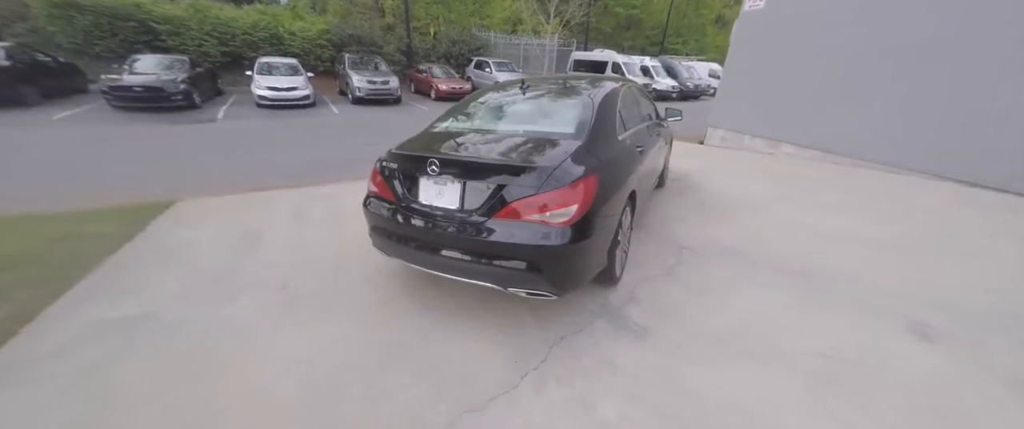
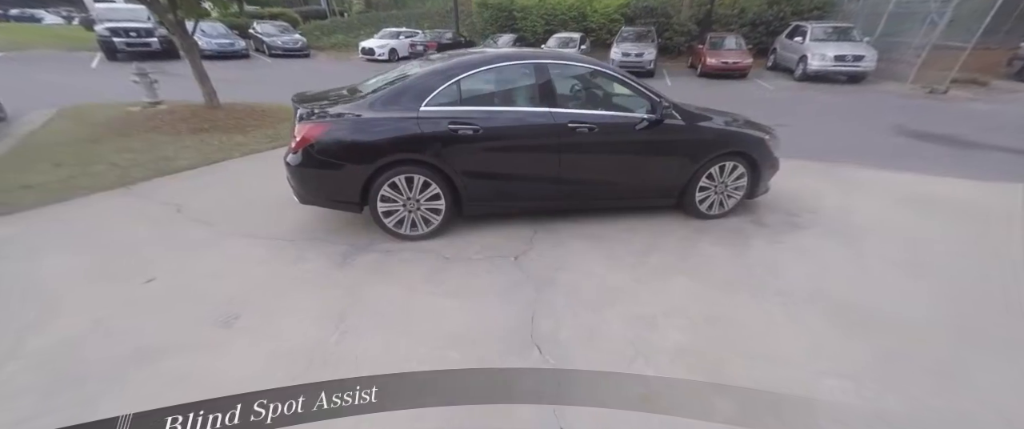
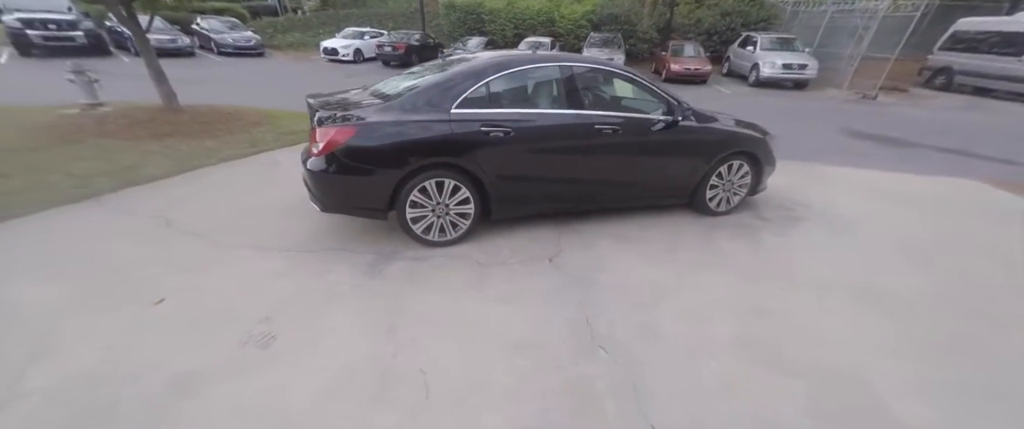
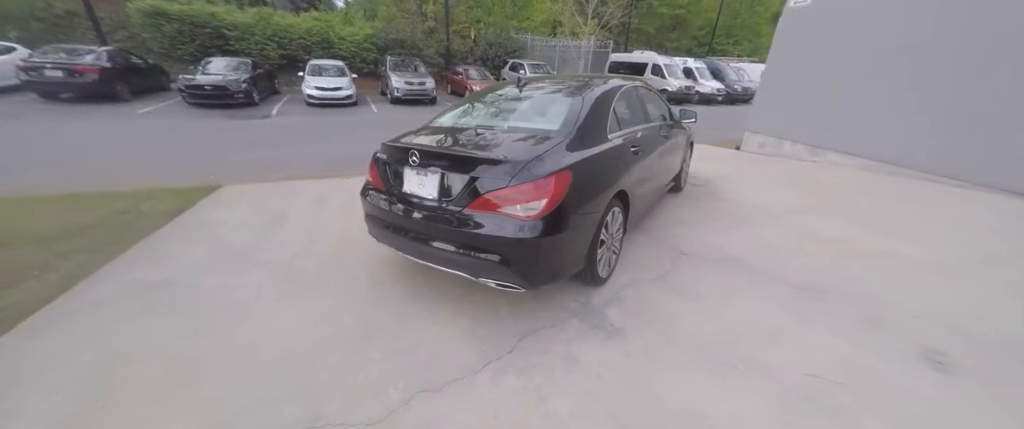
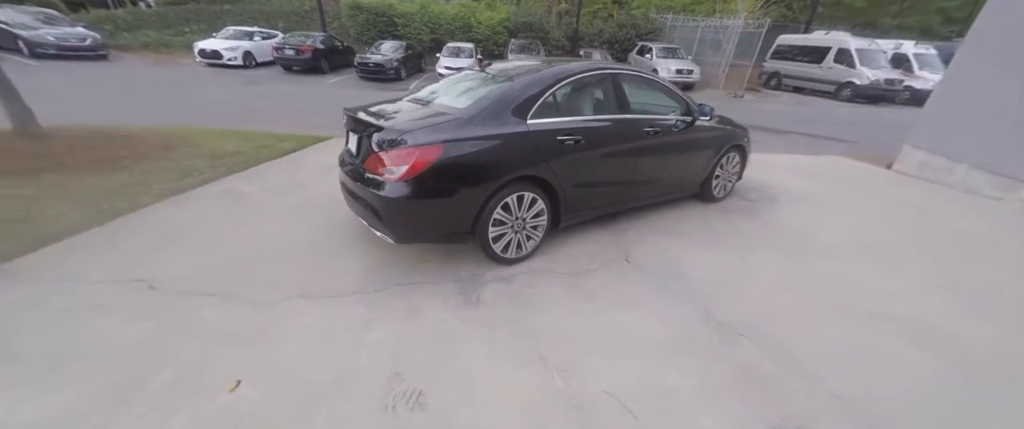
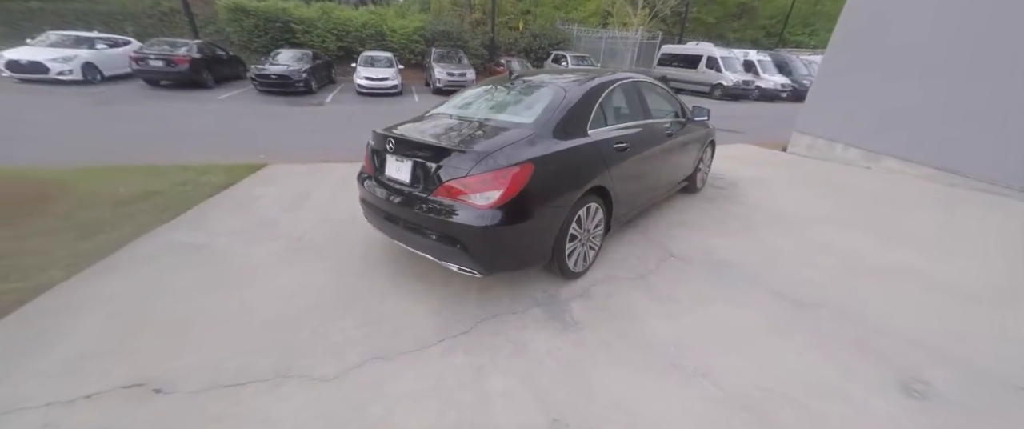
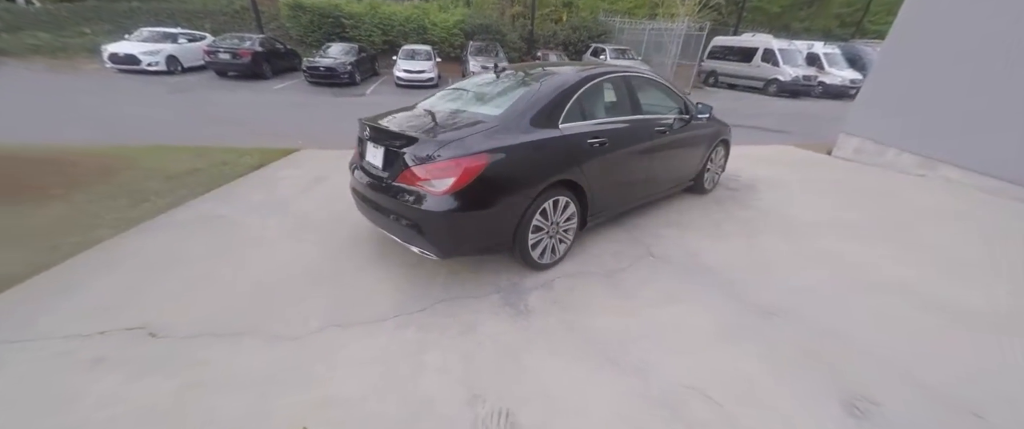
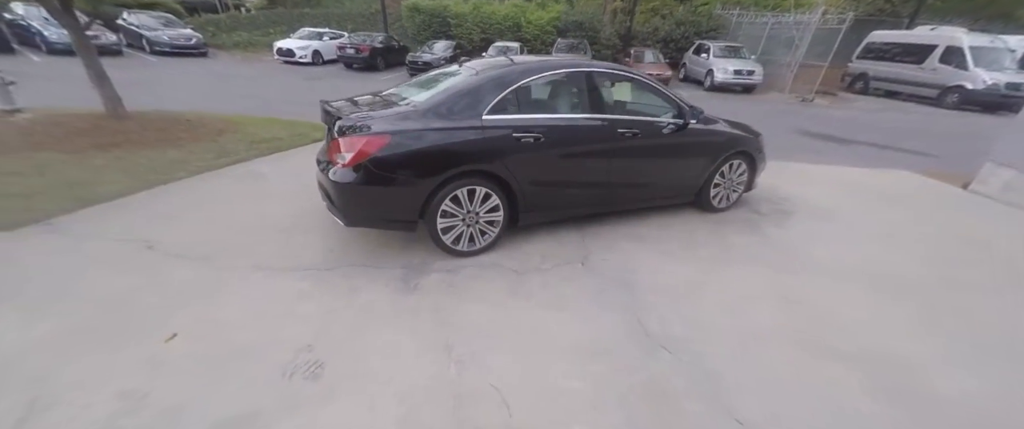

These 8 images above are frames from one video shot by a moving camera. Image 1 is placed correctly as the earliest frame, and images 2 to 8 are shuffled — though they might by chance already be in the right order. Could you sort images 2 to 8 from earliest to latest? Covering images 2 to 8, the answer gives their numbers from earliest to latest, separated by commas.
4, 6, 7, 5, 8, 3, 2
